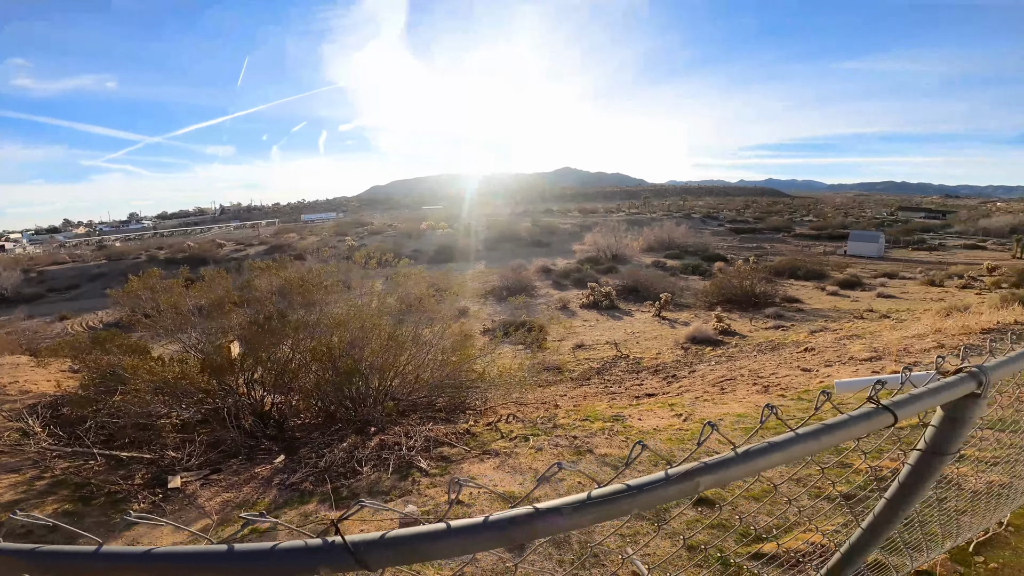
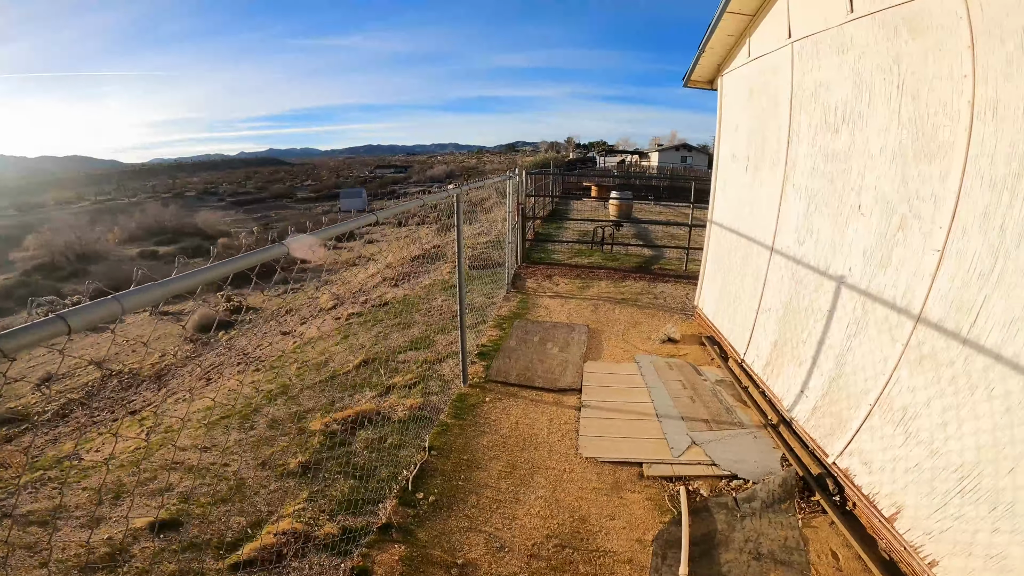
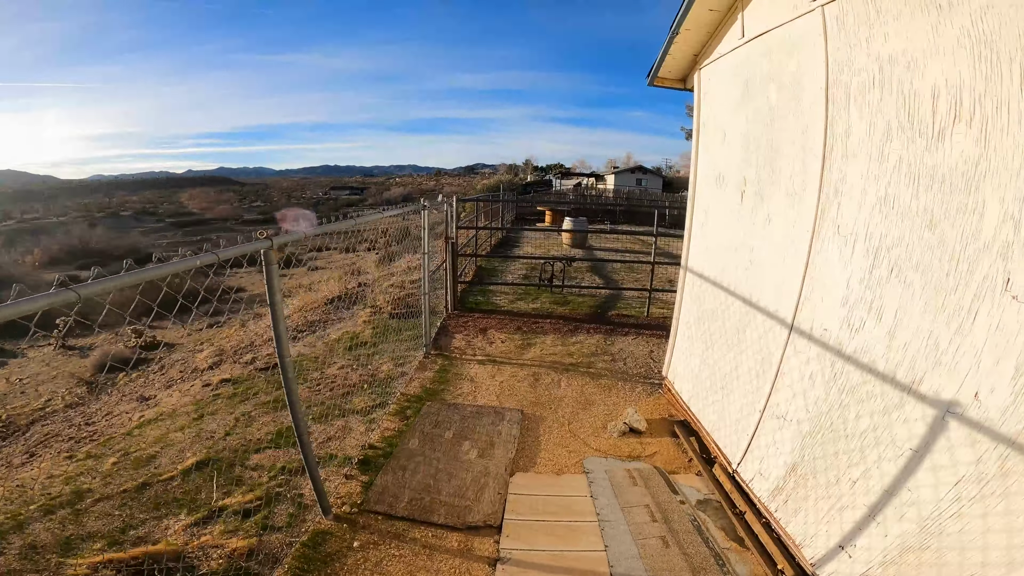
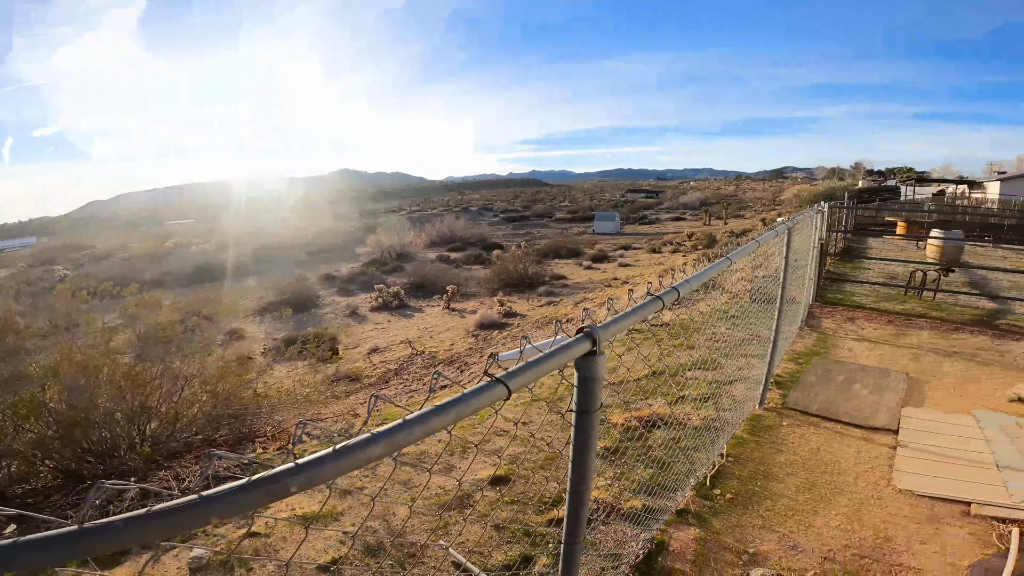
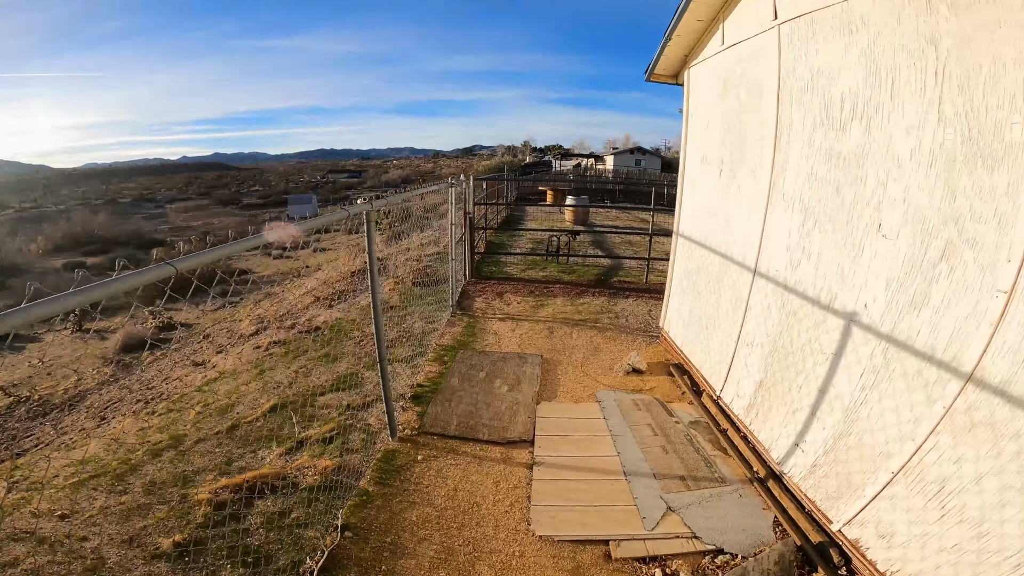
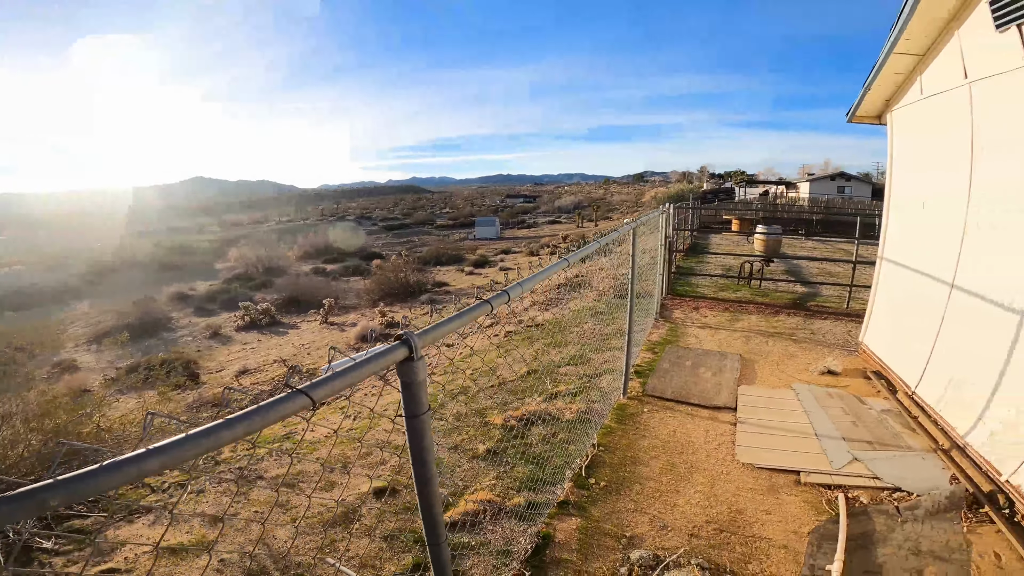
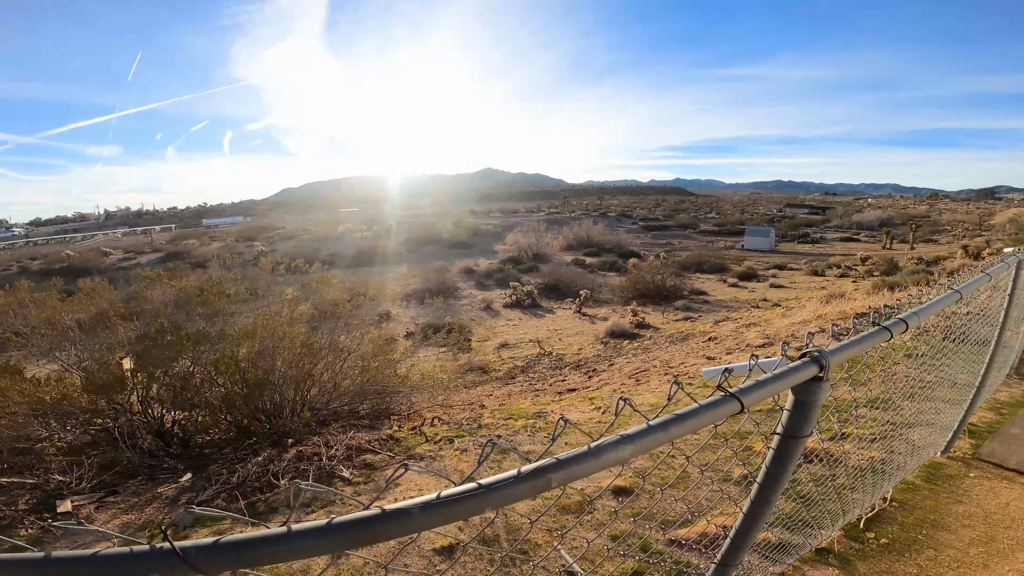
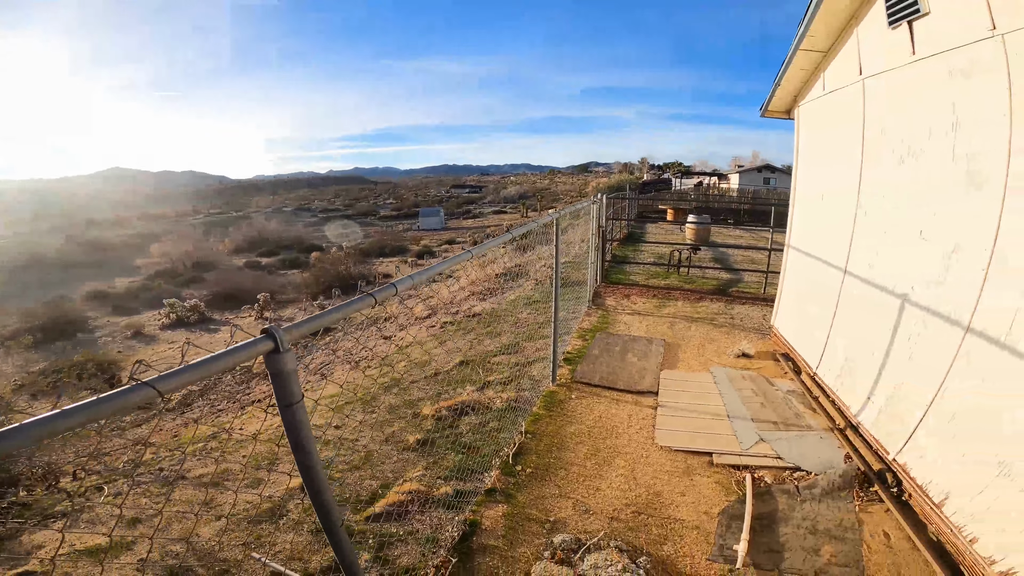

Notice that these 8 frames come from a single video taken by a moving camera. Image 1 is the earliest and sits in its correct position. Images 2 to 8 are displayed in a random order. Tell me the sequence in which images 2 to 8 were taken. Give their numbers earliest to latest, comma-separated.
7, 4, 6, 8, 2, 5, 3
